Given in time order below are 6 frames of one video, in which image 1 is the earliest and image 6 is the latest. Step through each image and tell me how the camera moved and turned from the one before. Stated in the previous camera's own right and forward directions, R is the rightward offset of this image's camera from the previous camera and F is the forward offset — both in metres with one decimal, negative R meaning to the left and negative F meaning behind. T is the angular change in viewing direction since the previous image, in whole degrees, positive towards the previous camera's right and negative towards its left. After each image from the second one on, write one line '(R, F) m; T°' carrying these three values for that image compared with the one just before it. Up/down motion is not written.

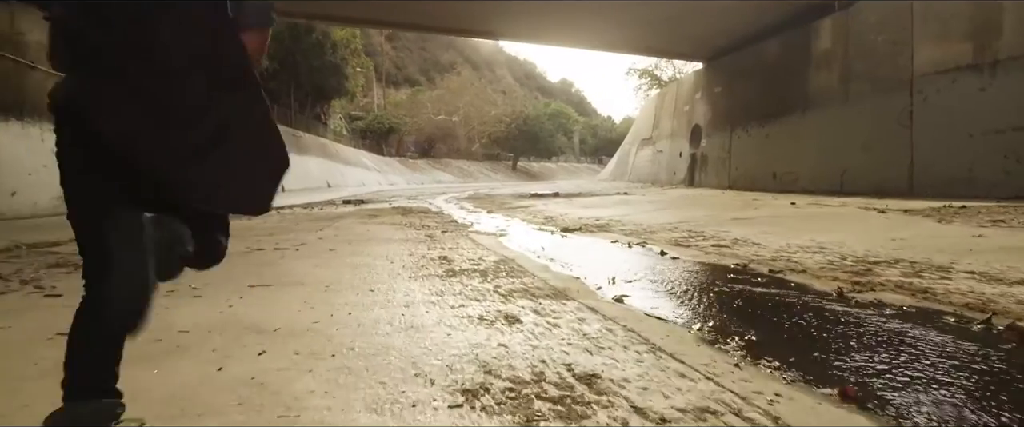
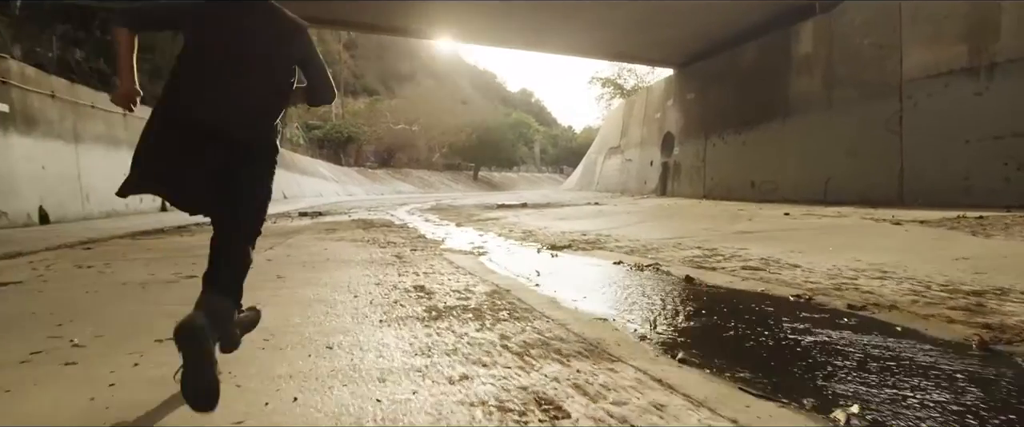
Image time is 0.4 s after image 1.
(-0.2, +0.8) m; +3°
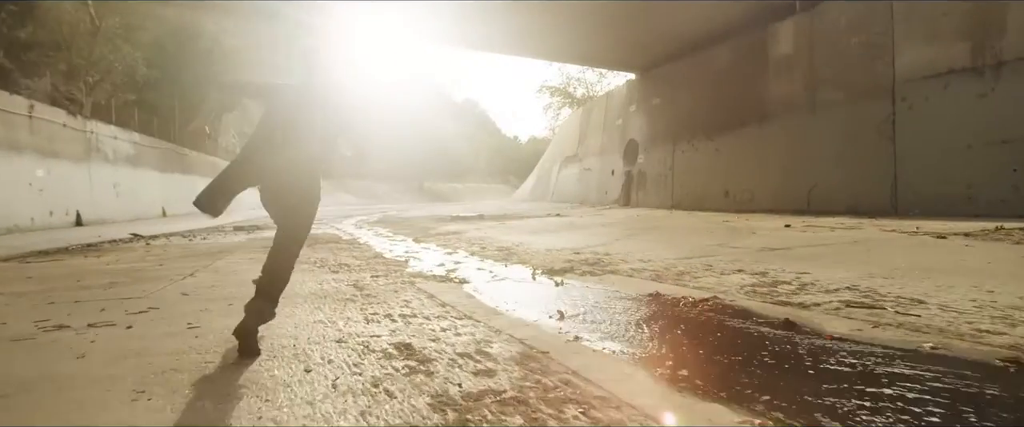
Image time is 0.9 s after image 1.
(-0.3, +1.1) m; +4°
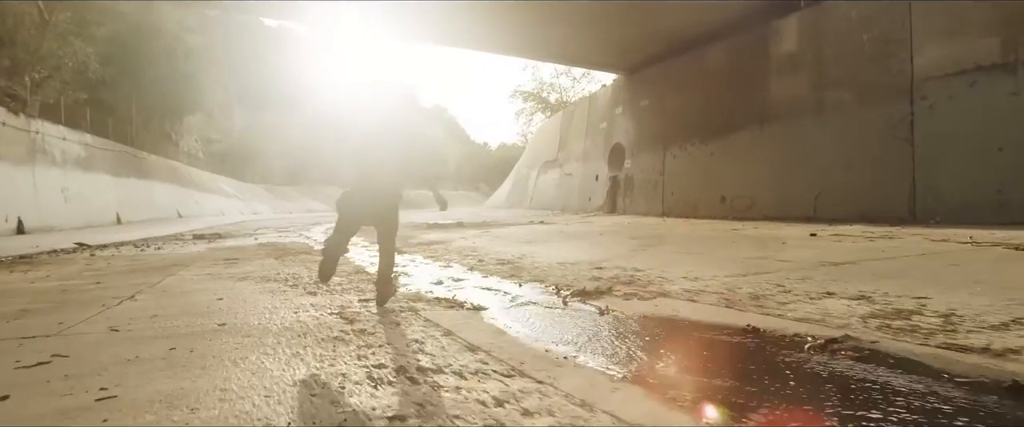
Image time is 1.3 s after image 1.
(-0.3, +0.9) m; +3°
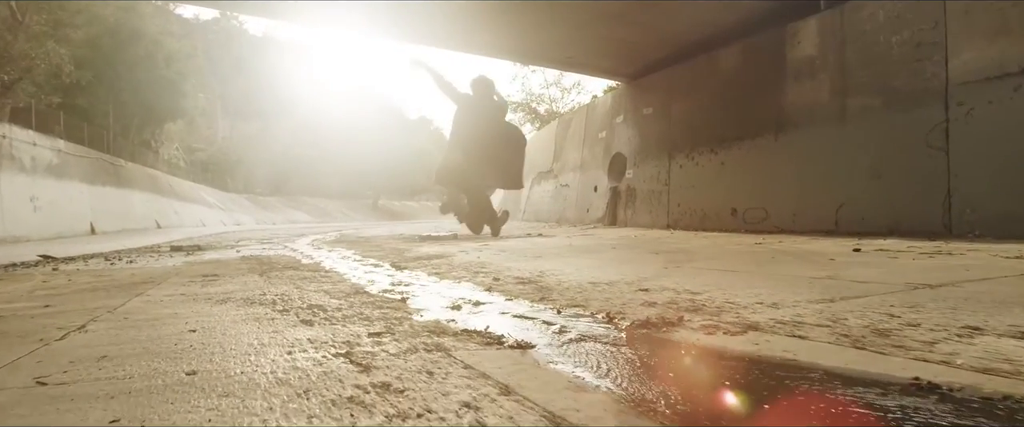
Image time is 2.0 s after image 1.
(-0.3, +0.7) m; +1°
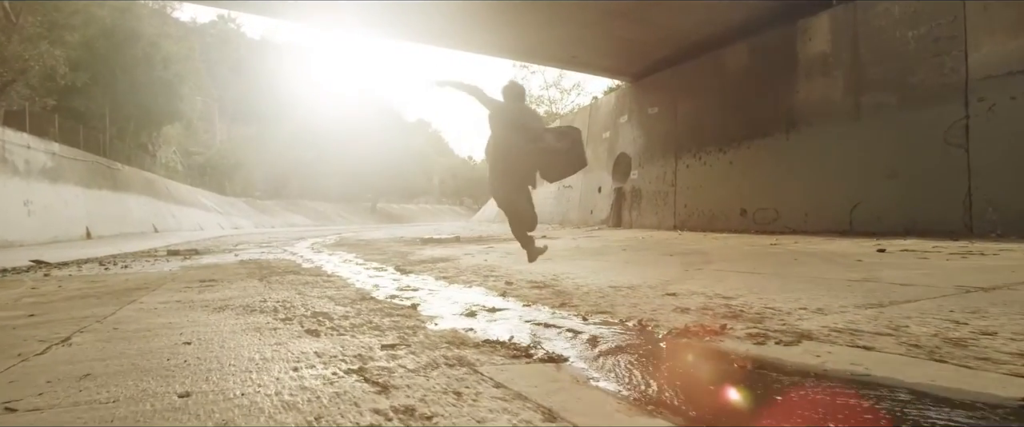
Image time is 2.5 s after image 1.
(-0.1, +0.3) m; 0°
